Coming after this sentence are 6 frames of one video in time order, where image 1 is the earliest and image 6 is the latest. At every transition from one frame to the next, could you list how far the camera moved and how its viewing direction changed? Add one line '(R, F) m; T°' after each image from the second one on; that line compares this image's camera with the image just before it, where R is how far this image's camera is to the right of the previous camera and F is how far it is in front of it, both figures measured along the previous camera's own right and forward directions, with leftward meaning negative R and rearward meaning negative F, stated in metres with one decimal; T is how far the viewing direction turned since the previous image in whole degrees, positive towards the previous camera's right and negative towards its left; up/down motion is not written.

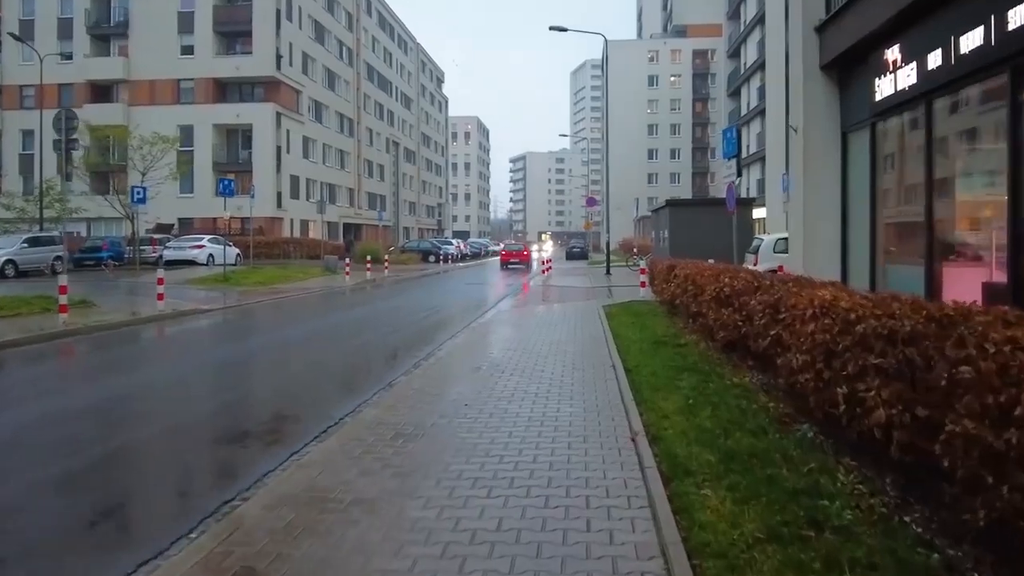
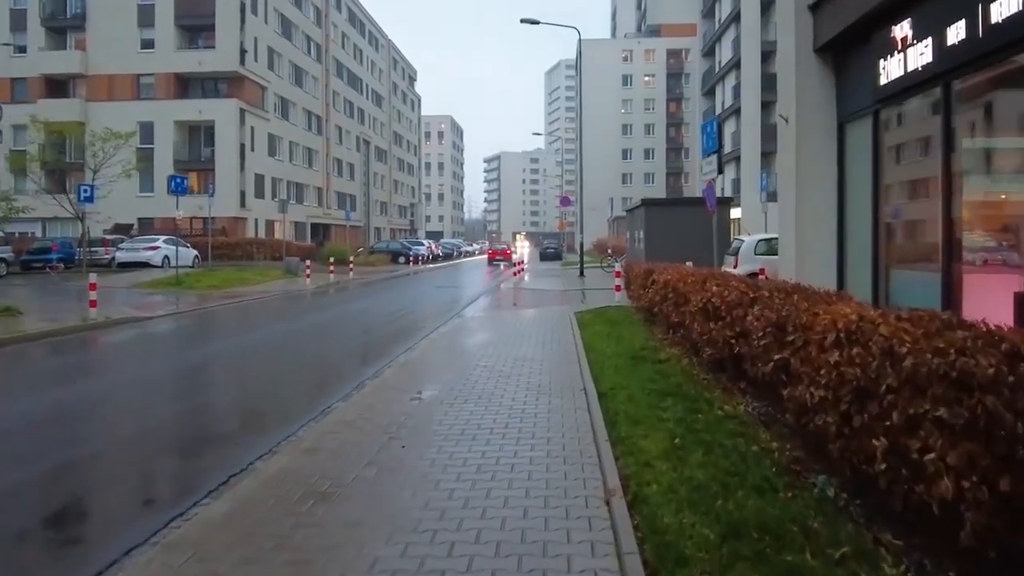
(+0.2, +1.2) m; +2°
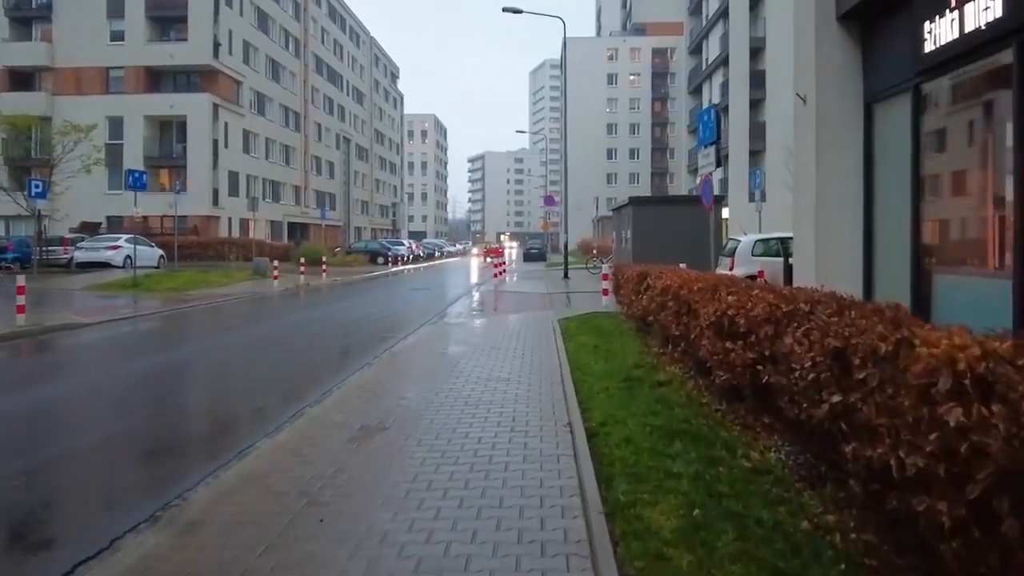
(+0.1, +1.5) m; +1°
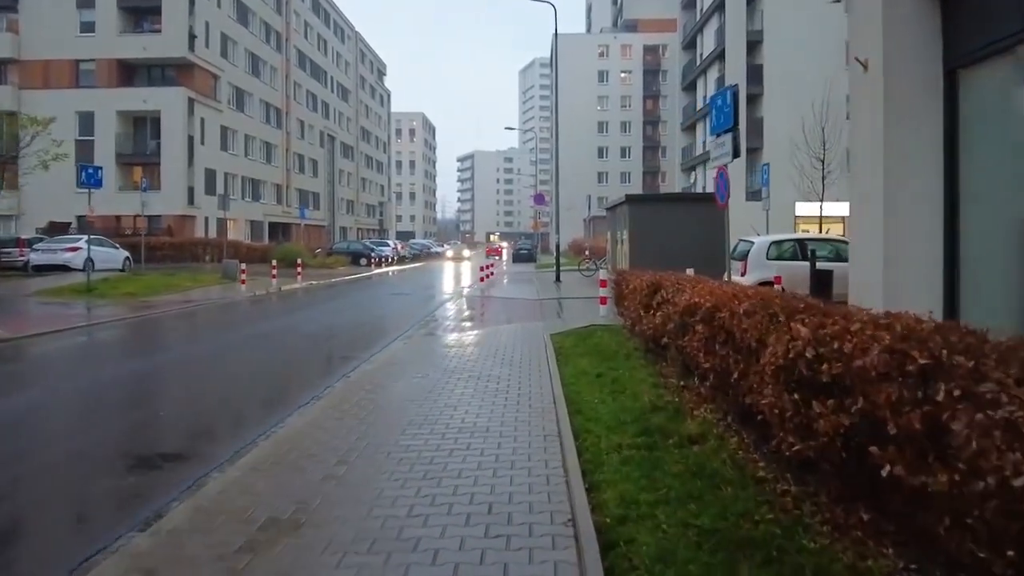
(+0.1, +2.0) m; +1°
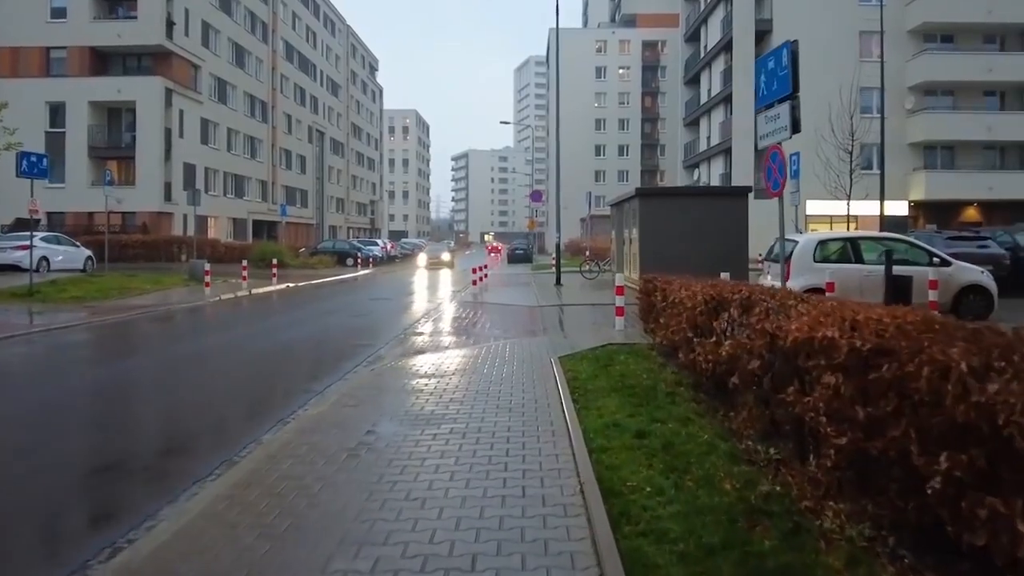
(0.0, +2.6) m; 0°
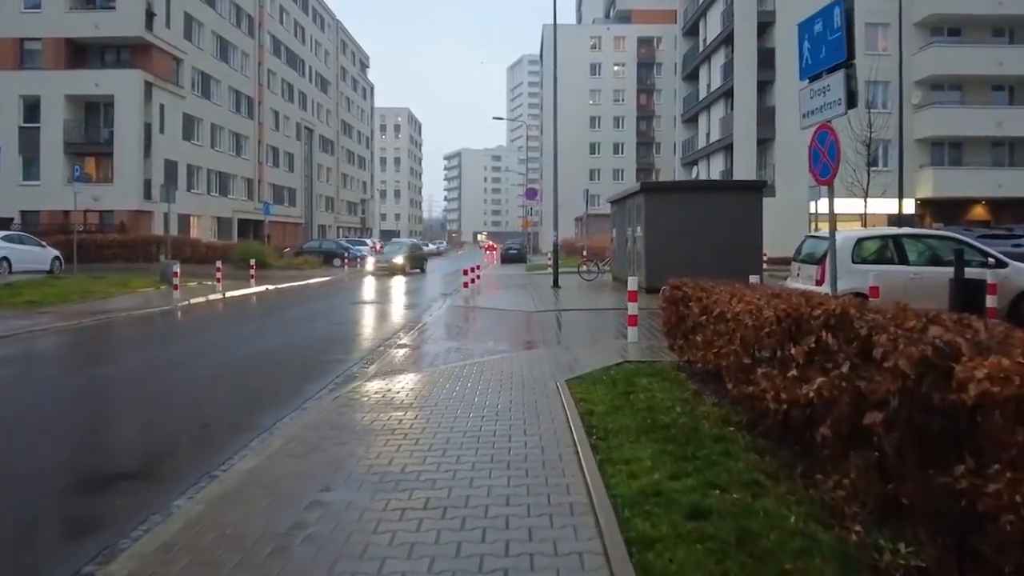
(0.0, +1.7) m; 0°
